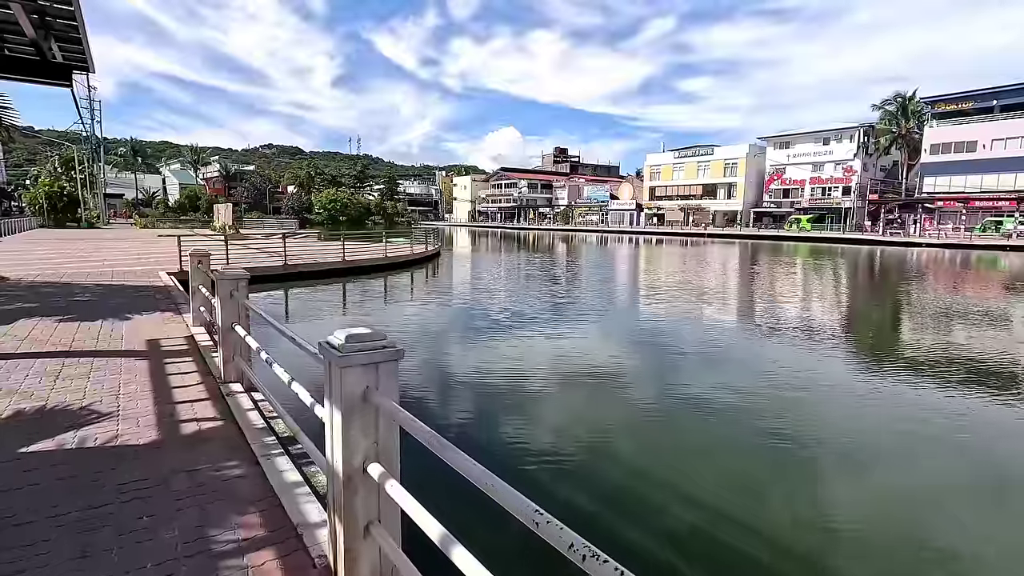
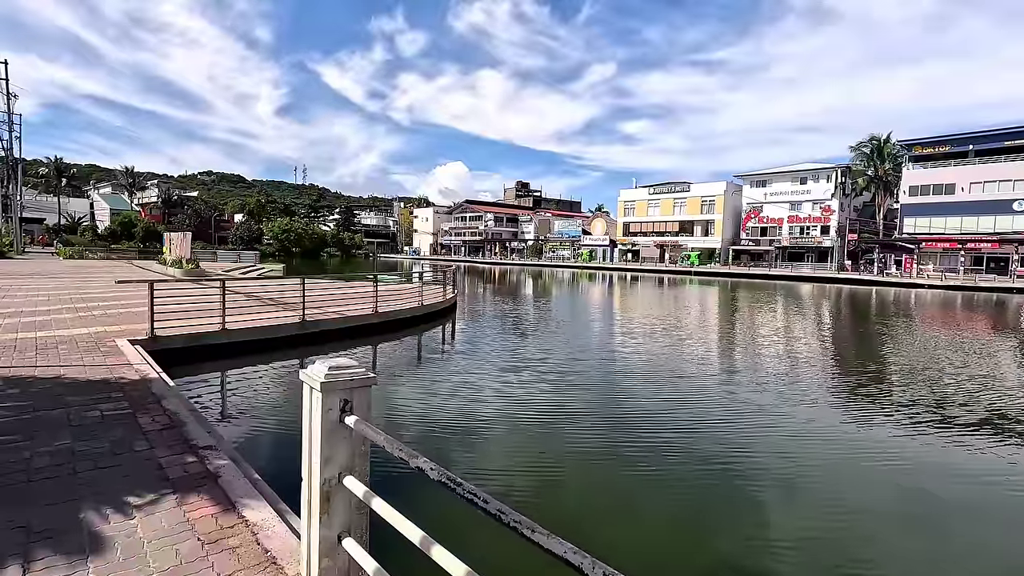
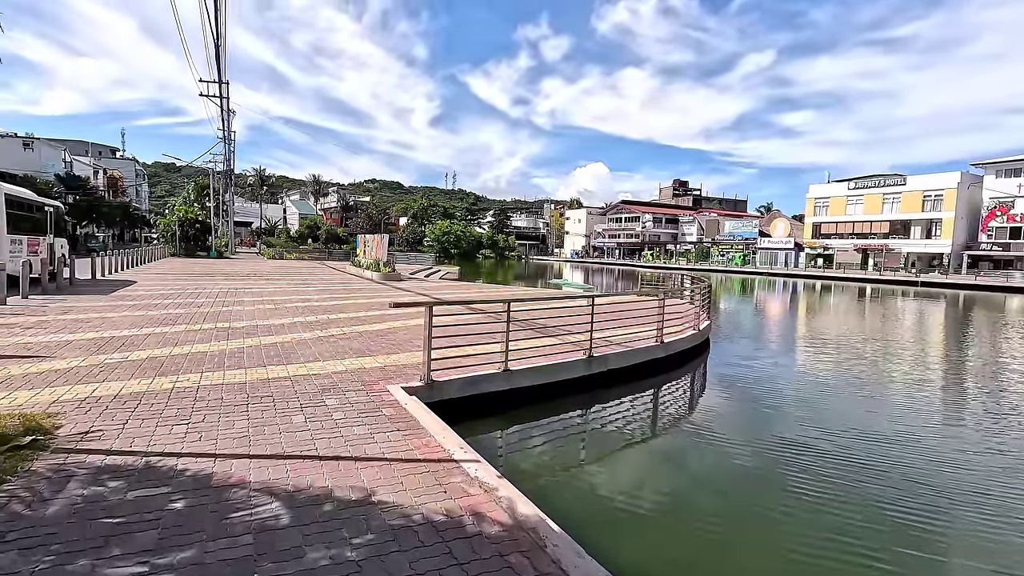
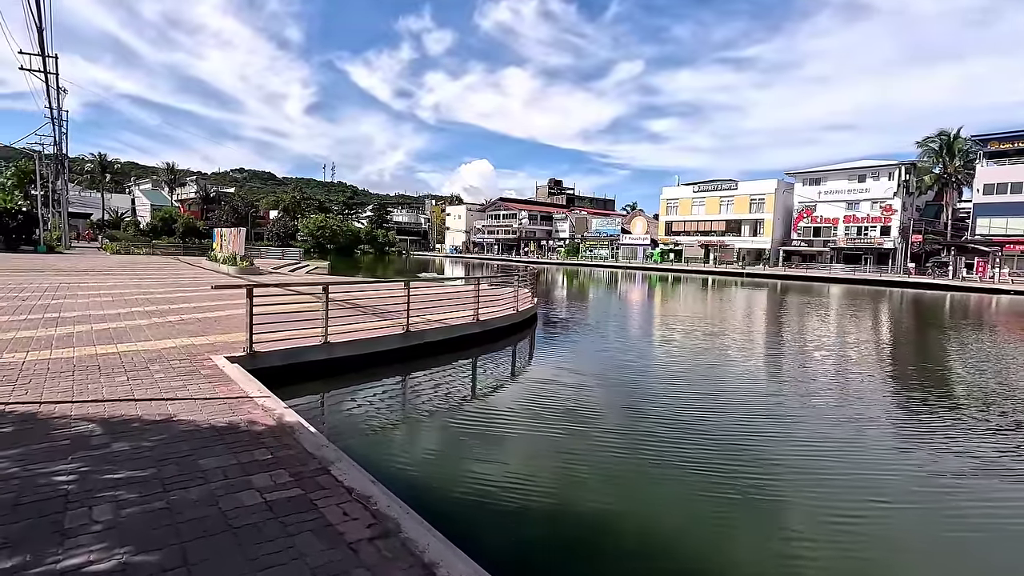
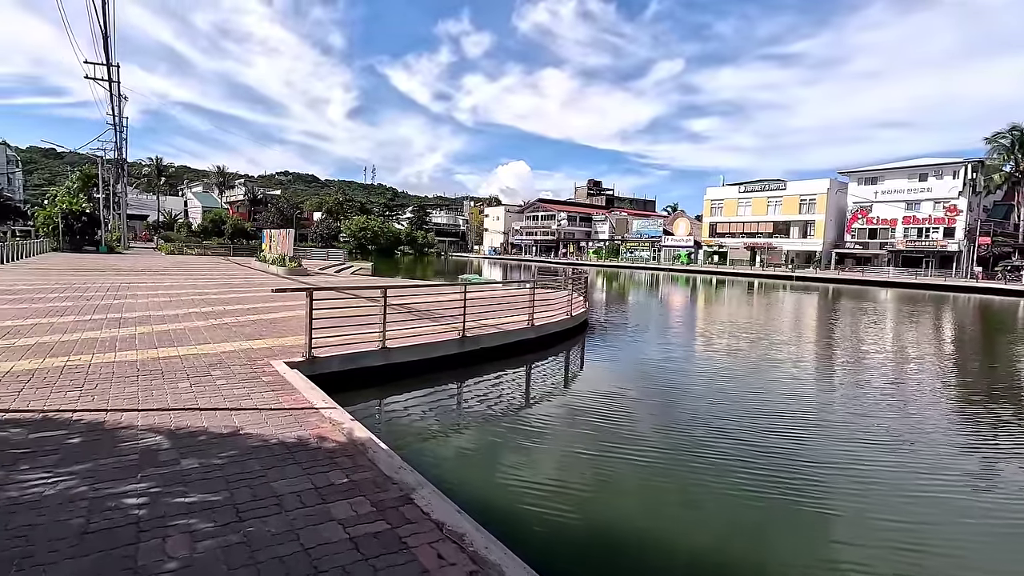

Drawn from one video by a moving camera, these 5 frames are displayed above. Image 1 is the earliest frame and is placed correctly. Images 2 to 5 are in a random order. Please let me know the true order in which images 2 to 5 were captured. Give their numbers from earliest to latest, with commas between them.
2, 4, 5, 3
